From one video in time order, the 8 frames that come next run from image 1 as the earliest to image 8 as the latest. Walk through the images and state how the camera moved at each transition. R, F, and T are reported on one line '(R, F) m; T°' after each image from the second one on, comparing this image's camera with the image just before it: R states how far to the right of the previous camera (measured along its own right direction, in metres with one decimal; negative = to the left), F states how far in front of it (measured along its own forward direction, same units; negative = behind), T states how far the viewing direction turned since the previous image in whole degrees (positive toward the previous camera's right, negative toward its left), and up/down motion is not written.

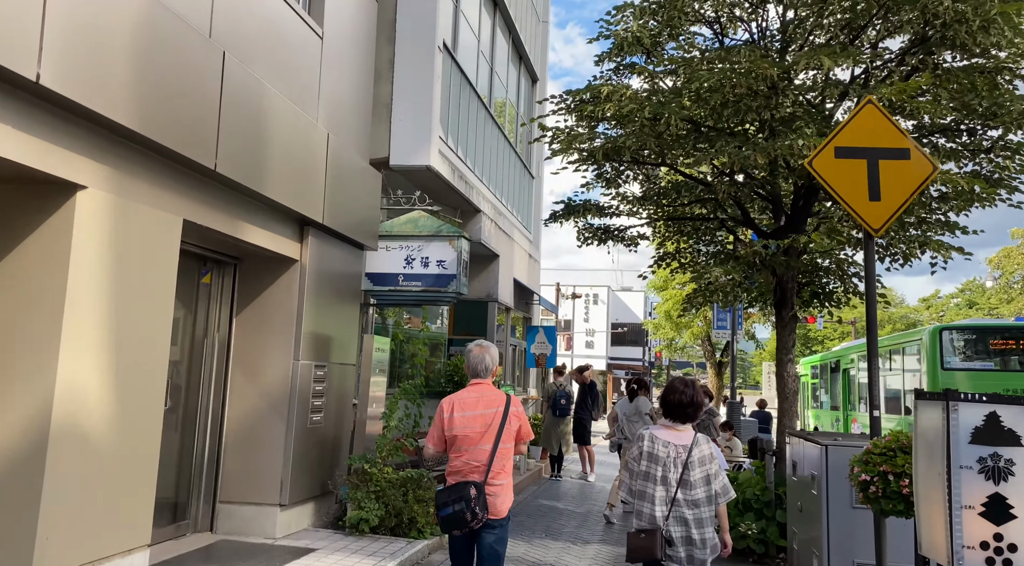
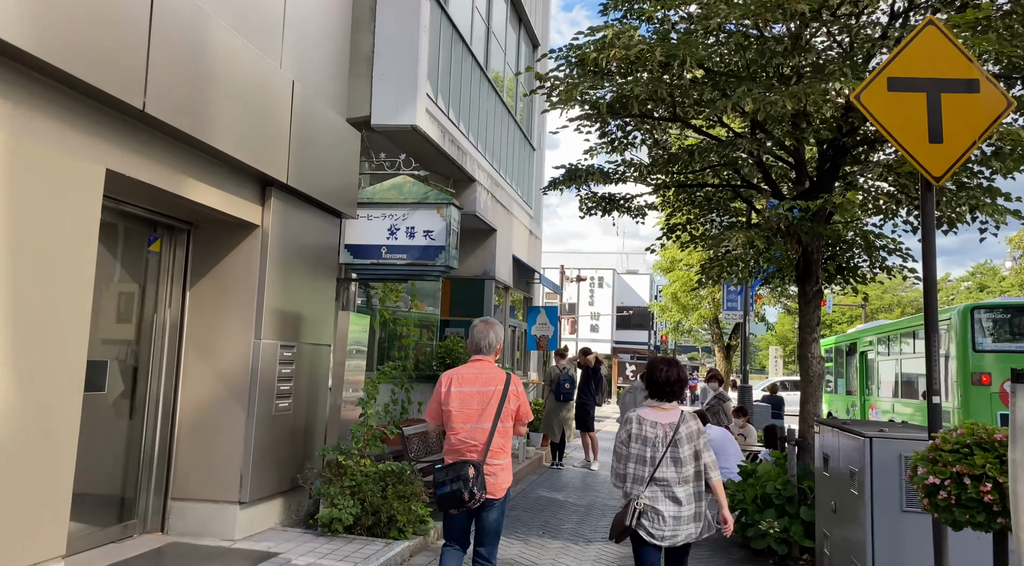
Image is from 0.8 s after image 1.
(+0.1, +0.9) m; 0°
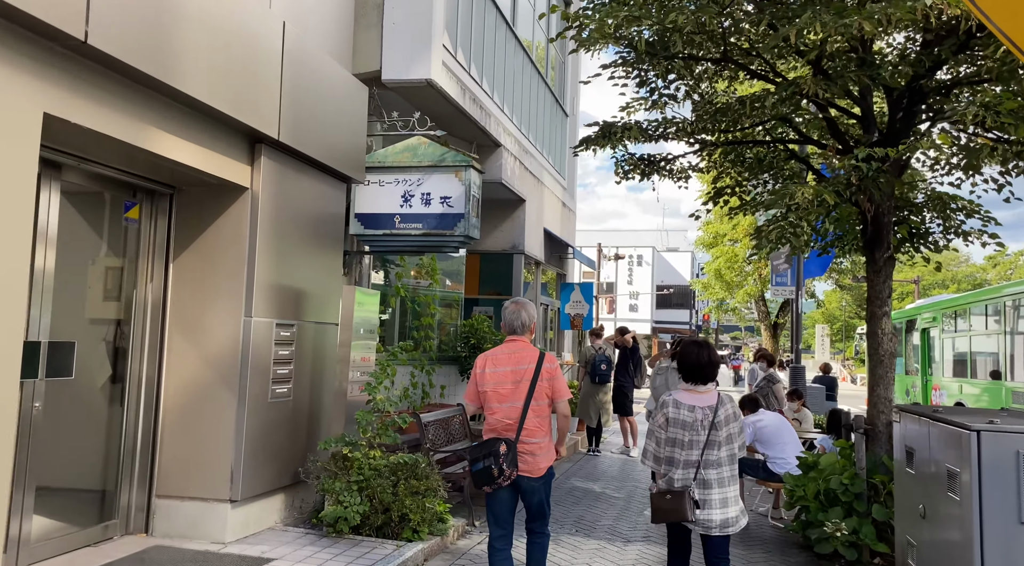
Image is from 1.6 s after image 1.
(+0.1, +0.8) m; -3°
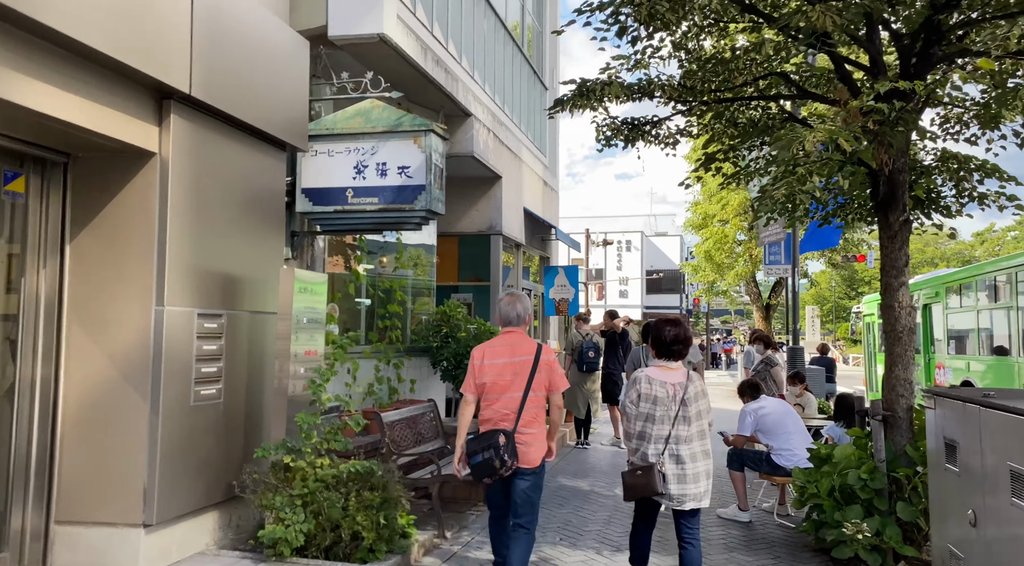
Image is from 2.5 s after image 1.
(+0.2, +0.9) m; +1°
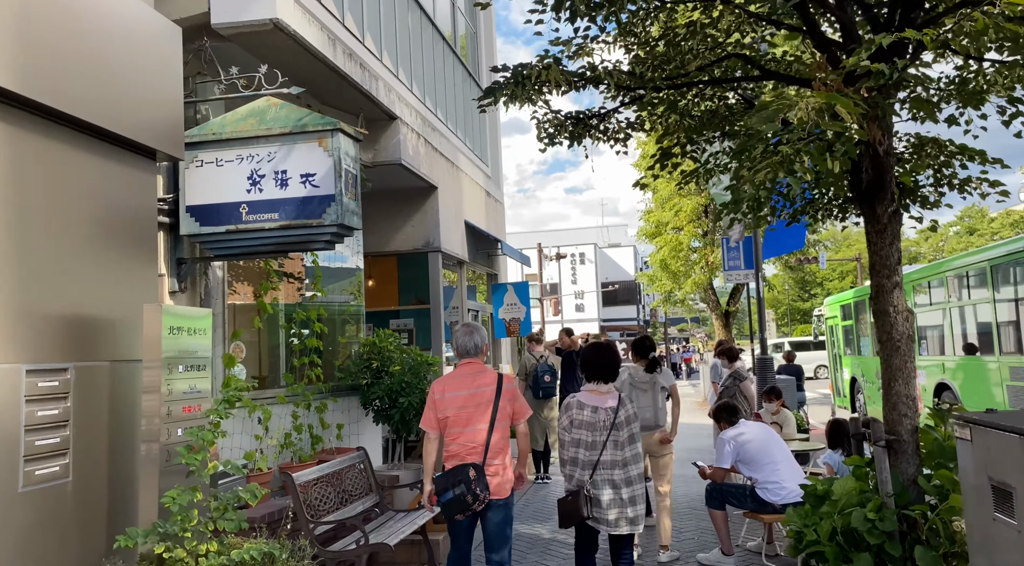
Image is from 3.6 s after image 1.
(+0.2, +1.0) m; +3°
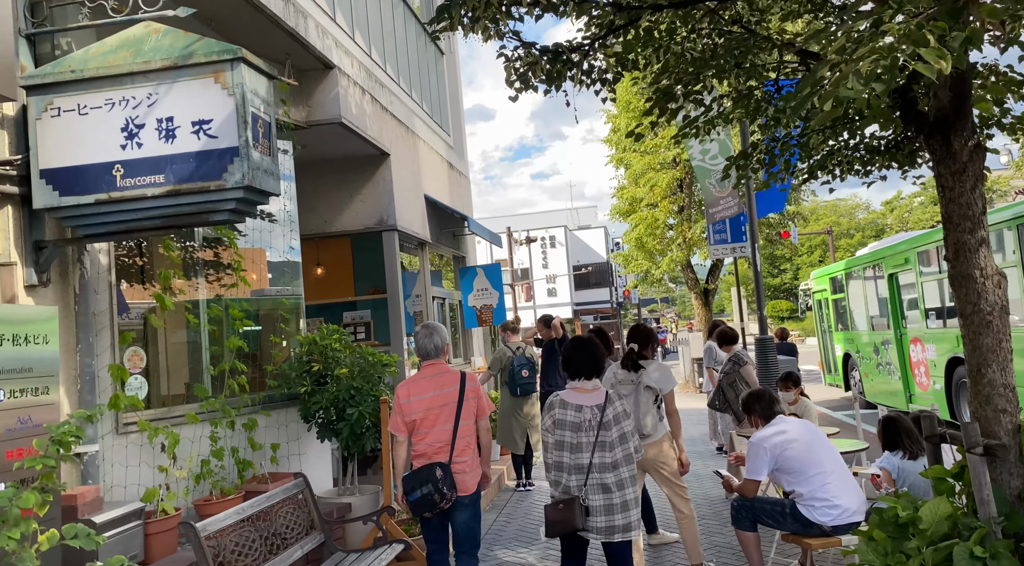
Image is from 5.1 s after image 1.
(0.0, +1.4) m; +2°
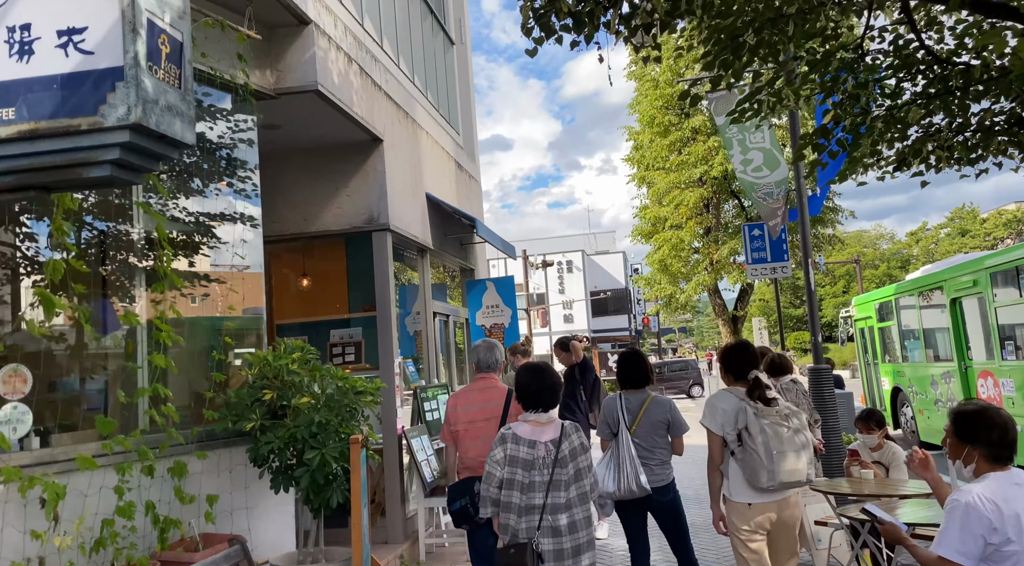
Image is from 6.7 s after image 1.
(0.0, +1.4) m; -1°
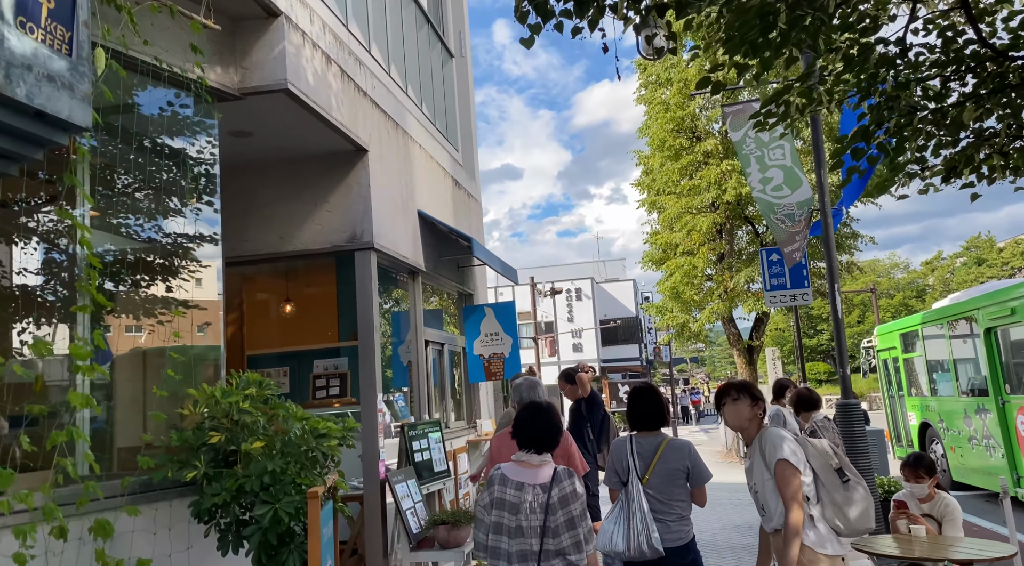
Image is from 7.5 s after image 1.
(+0.1, +0.7) m; -1°
